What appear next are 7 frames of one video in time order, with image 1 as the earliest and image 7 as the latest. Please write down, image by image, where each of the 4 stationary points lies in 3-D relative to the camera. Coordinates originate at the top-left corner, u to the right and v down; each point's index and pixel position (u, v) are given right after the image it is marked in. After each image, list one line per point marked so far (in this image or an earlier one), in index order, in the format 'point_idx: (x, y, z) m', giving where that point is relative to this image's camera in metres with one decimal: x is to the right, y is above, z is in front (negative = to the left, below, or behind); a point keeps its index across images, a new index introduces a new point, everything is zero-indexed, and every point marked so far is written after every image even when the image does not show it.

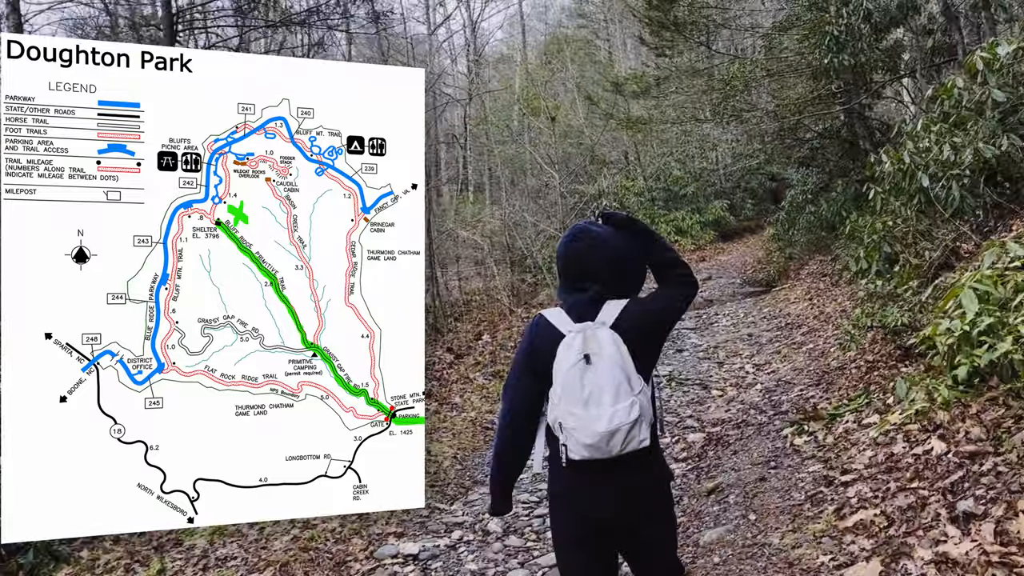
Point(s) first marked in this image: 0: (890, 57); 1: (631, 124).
0: (+4.5, +2.9, +9.9) m
1: (+1.8, +2.7, +13.2) m
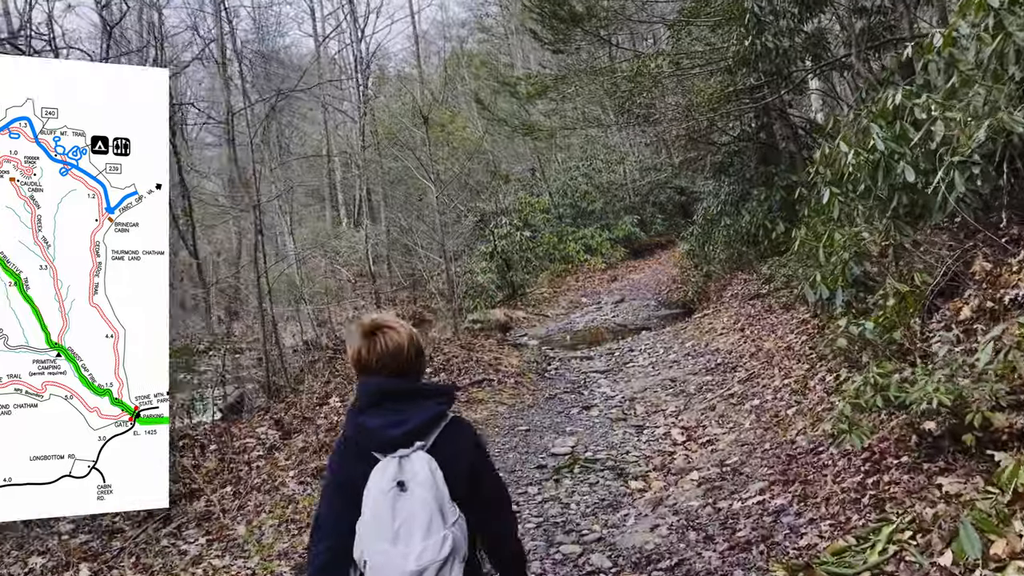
0: (+3.3, +2.7, +9.1) m
1: (+0.2, +2.3, +12.1) m
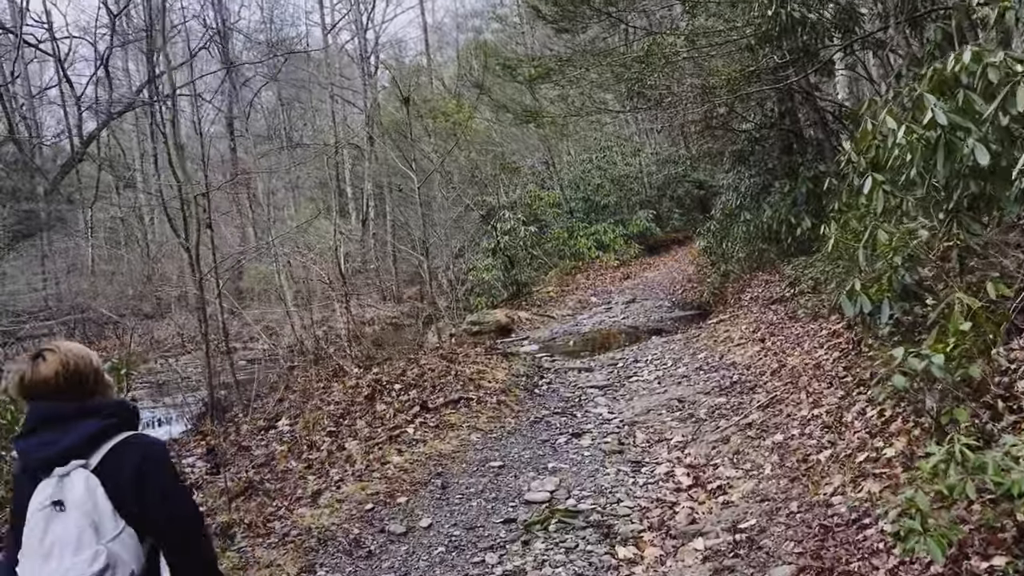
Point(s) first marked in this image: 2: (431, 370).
0: (+3.2, +2.6, +8.2) m
1: (+0.2, +2.3, +11.3) m
2: (-0.5, -0.6, +5.6) m
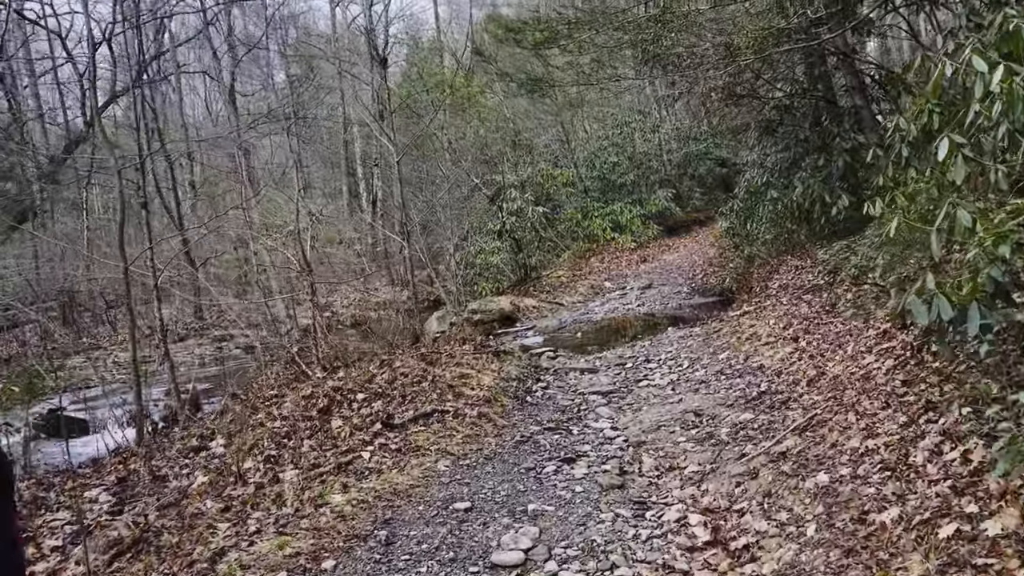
0: (+3.2, +2.8, +7.2) m
1: (+0.3, +2.5, +10.4) m
2: (-0.6, -0.5, +4.8) m
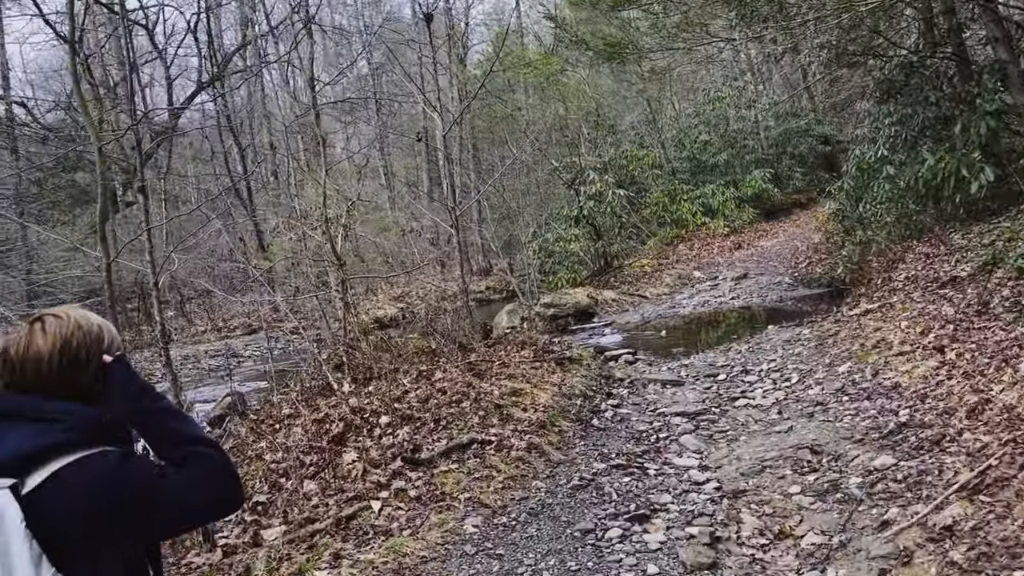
0: (+3.8, +2.8, +5.9) m
1: (+1.2, +2.6, +9.4) m
2: (-0.3, -0.5, +4.0) m
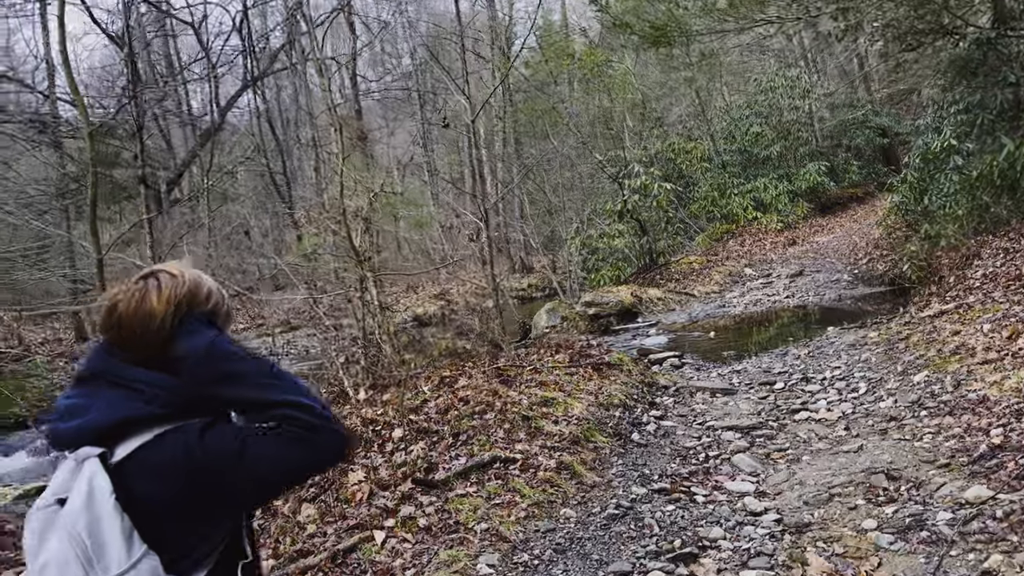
0: (+4.0, +2.8, +5.3) m
1: (+1.6, +2.7, +8.9) m
2: (-0.2, -0.5, +3.6) m
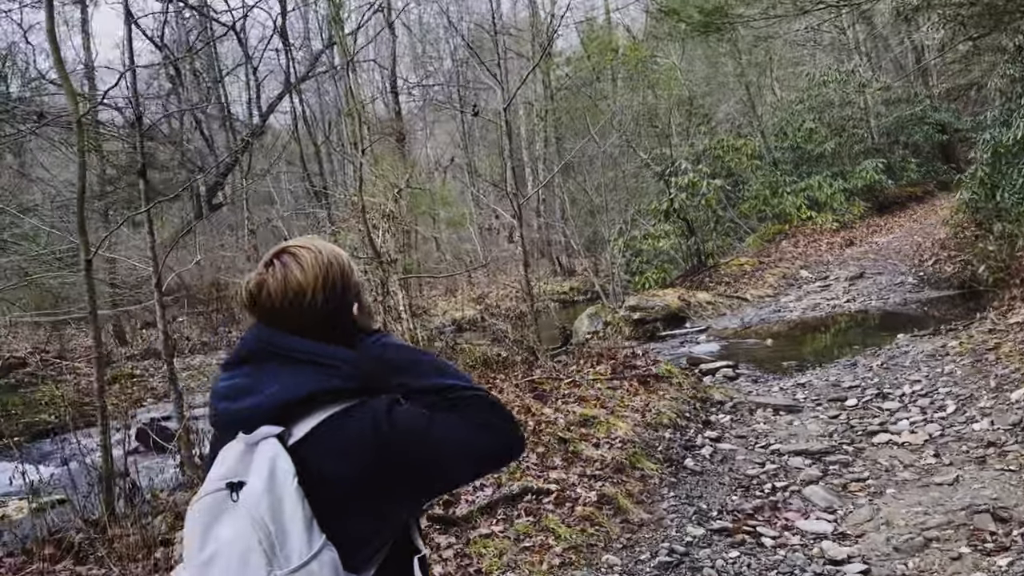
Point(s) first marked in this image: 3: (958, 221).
0: (+4.2, +2.8, +4.7) m
1: (+2.0, +2.6, +8.4) m
2: (0.0, -0.5, +3.2) m
3: (+4.8, +0.7, +8.9) m
